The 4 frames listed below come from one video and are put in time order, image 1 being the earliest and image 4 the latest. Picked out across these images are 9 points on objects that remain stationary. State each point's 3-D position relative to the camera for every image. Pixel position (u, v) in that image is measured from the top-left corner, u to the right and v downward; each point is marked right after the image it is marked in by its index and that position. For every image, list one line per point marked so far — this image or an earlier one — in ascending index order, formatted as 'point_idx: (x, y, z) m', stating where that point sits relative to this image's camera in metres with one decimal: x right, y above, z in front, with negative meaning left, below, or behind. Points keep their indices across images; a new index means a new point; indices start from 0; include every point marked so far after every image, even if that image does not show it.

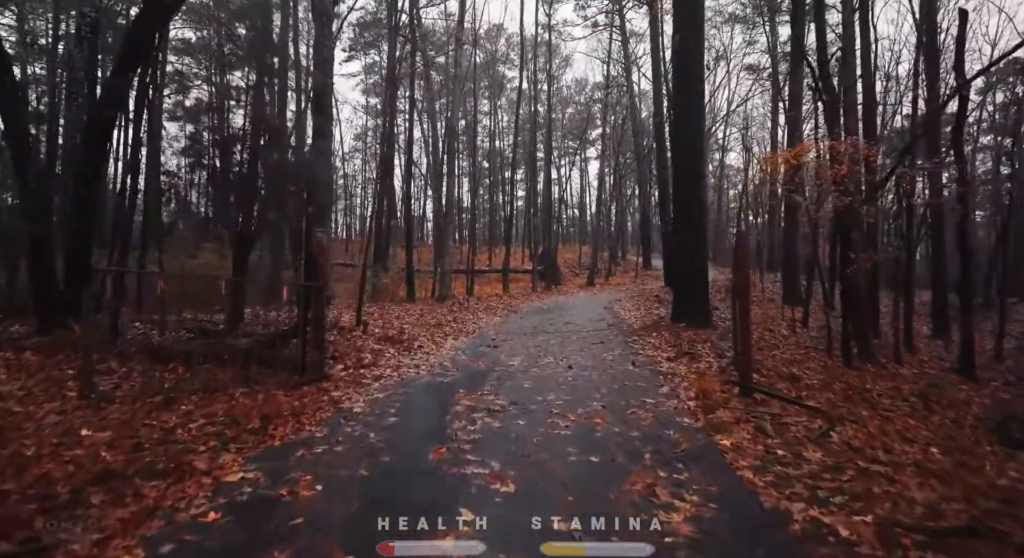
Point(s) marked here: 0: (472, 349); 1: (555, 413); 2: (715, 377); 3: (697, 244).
0: (-0.8, -1.4, +10.1) m
1: (+0.5, -1.5, +5.9) m
2: (+2.9, -1.4, +7.3) m
3: (+4.4, +0.7, +12.1) m
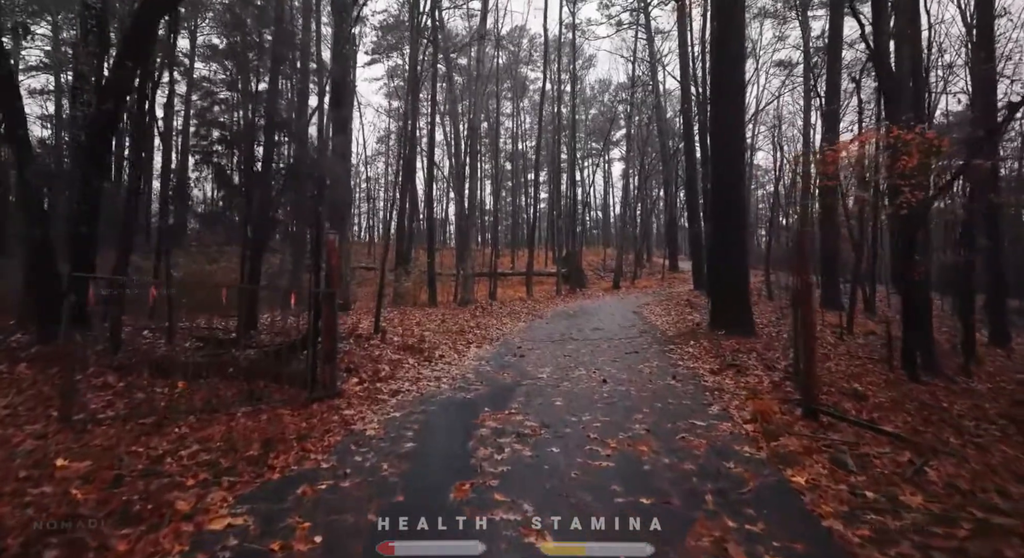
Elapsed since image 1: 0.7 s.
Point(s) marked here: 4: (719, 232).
0: (-0.3, -1.5, +9.5) m
1: (+0.8, -1.6, +5.2) m
2: (+3.3, -1.5, +6.5) m
3: (+5.0, +0.6, +11.2) m
4: (+4.6, +0.9, +11.4) m
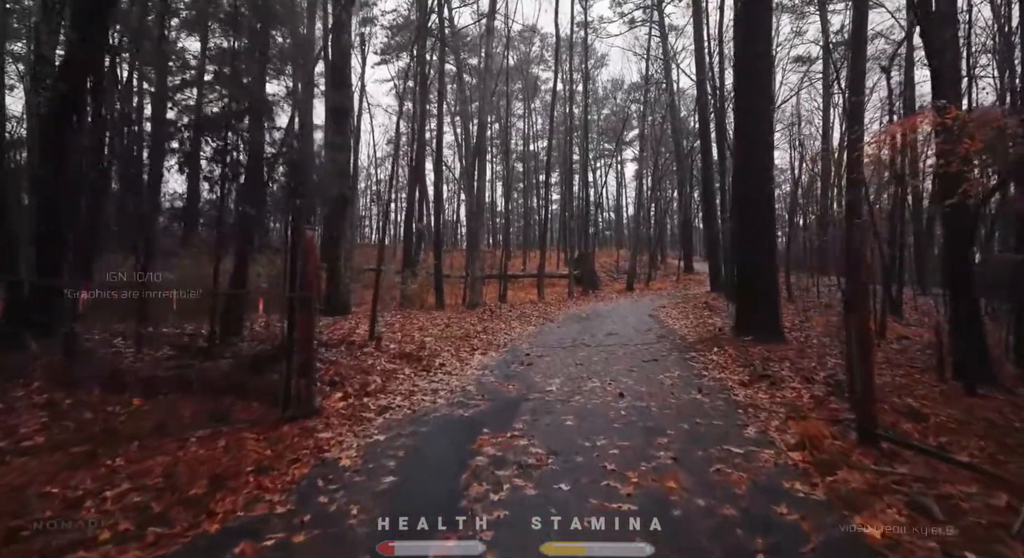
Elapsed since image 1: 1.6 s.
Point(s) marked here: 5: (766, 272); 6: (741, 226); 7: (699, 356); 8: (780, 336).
0: (-0.2, -1.5, +8.7) m
1: (+0.8, -1.6, +4.4) m
2: (+3.3, -1.5, +5.6) m
3: (+5.1, +0.6, +10.3) m
4: (+4.8, +0.9, +10.5) m
5: (+5.1, +0.1, +10.3) m
6: (+4.8, +1.1, +10.5) m
7: (+3.4, -1.4, +9.4) m
8: (+5.3, -1.1, +10.1) m
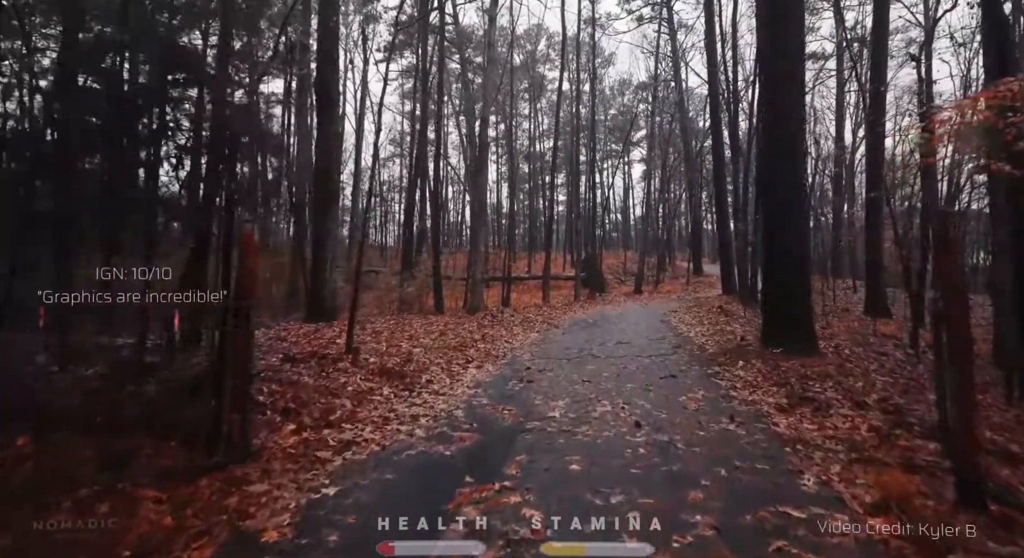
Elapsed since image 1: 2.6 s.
0: (-0.2, -1.6, +7.6) m
1: (+0.7, -1.6, +3.3) m
2: (+3.3, -1.6, +4.4) m
3: (+5.1, +0.5, +9.1) m
4: (+4.8, +0.8, +9.3) m
5: (+5.1, 0.0, +9.1) m
6: (+4.8, +1.0, +9.3) m
7: (+3.4, -1.5, +8.2) m
8: (+5.3, -1.2, +8.9) m
